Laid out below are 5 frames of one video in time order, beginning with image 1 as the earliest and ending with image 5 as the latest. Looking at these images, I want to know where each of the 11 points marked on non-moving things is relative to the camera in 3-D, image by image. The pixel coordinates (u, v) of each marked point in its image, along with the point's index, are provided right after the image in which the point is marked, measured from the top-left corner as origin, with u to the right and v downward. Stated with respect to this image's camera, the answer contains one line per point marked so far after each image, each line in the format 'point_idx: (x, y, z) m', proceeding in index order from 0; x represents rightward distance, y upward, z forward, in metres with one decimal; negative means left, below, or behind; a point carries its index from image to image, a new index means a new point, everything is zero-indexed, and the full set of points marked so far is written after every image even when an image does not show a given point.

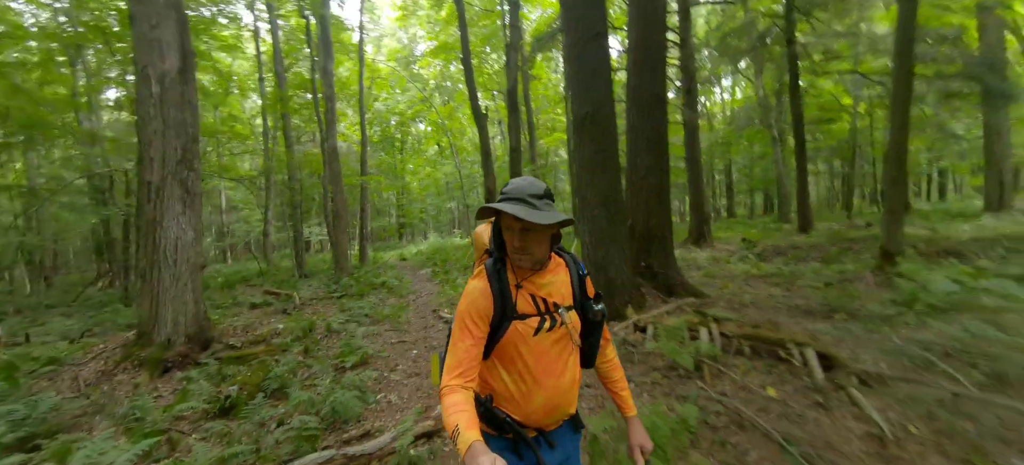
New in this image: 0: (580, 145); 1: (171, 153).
0: (+0.8, +1.1, +4.7) m
1: (-4.4, +1.0, +5.1) m
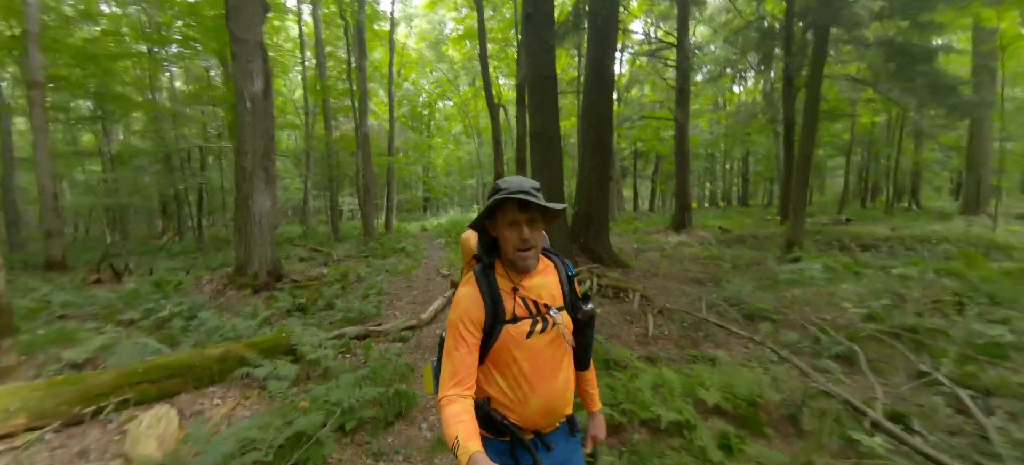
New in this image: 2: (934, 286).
0: (+0.4, +1.4, +6.7) m
1: (-4.8, +1.6, +7.4) m
2: (+6.0, -0.7, +5.4) m
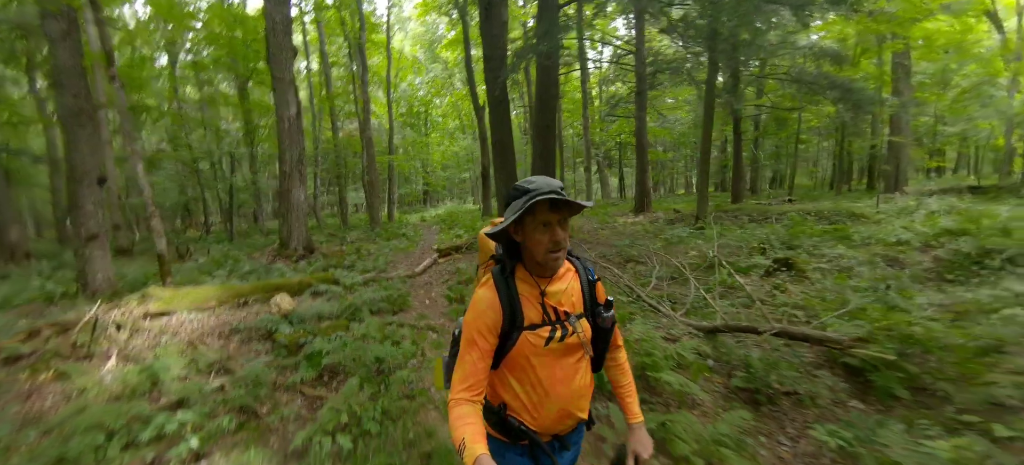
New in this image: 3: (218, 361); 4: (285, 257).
0: (-0.4, +1.8, +9.2) m
1: (-5.6, +2.0, +10.0) m
2: (+5.3, -0.1, +8.0) m
3: (-3.0, -1.3, +4.0) m
4: (-5.8, -0.6, +9.8) m
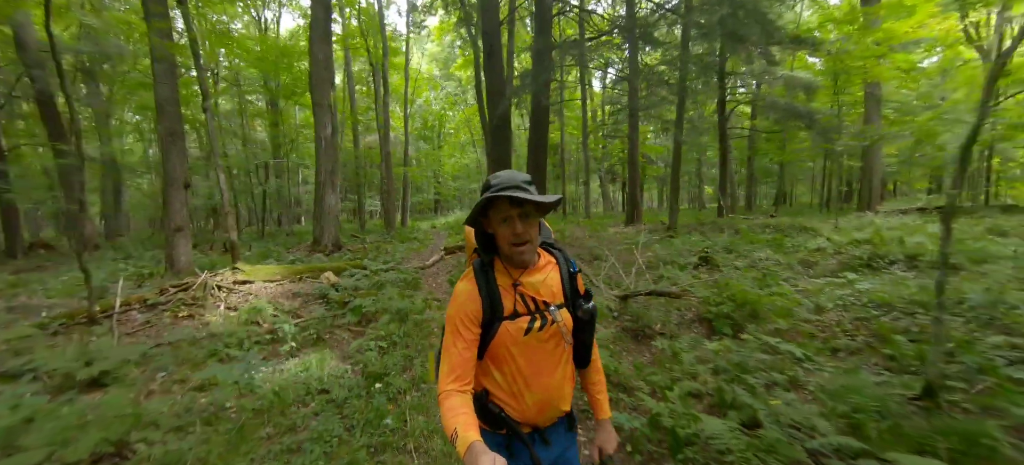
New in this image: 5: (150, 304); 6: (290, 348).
0: (-0.5, +1.8, +11.1) m
1: (-5.7, +2.0, +12.0) m
2: (+5.1, -0.3, +9.7) m
3: (-3.4, -1.2, +5.9) m
4: (-6.0, -0.6, +11.8) m
5: (-5.7, -1.1, +6.1) m
6: (-2.7, -1.4, +4.7) m
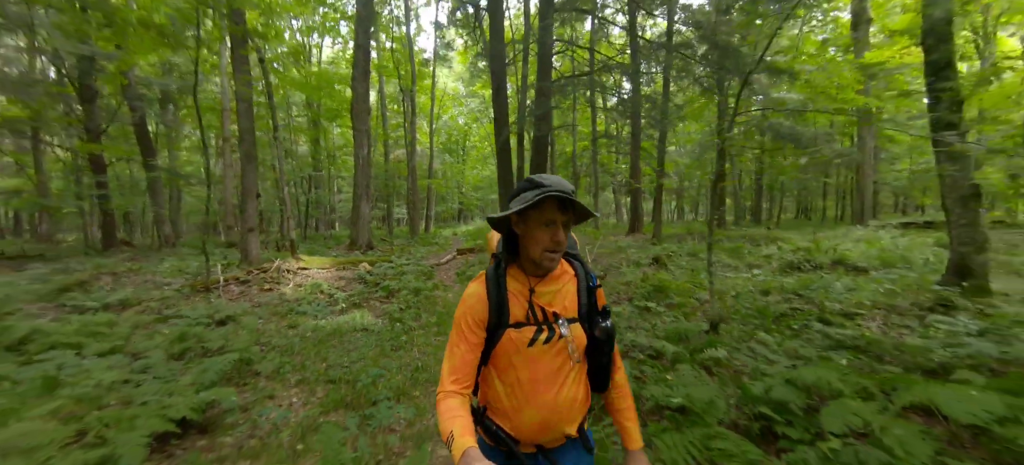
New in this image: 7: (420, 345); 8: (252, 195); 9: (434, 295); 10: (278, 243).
0: (-0.5, +1.6, +13.3) m
1: (-5.6, +1.9, +14.5) m
2: (+5.0, -0.5, +11.4) m
3: (-3.7, -1.2, +8.2) m
4: (-5.9, -0.7, +14.3) m
5: (-6.0, -1.1, +8.5) m
6: (-3.1, -1.4, +7.0) m
7: (-1.2, -1.5, +5.1) m
8: (-7.8, +1.1, +11.6) m
9: (-1.5, -1.3, +7.5) m
10: (-11.2, -0.6, +18.7) m
